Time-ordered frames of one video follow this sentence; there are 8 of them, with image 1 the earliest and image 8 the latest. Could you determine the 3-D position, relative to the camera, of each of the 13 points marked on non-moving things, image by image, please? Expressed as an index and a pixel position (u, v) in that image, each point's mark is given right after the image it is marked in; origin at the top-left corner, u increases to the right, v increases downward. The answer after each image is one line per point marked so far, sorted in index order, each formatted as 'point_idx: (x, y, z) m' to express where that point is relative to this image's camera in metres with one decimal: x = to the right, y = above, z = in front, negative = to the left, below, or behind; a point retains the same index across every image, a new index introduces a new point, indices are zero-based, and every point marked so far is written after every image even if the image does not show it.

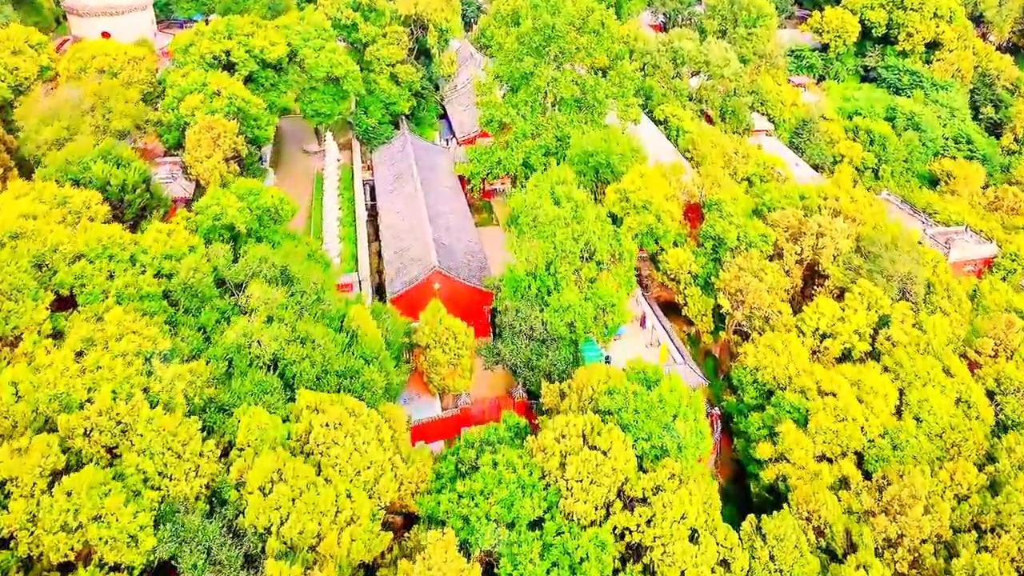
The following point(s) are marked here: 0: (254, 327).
0: (-5.5, -0.8, +17.3) m
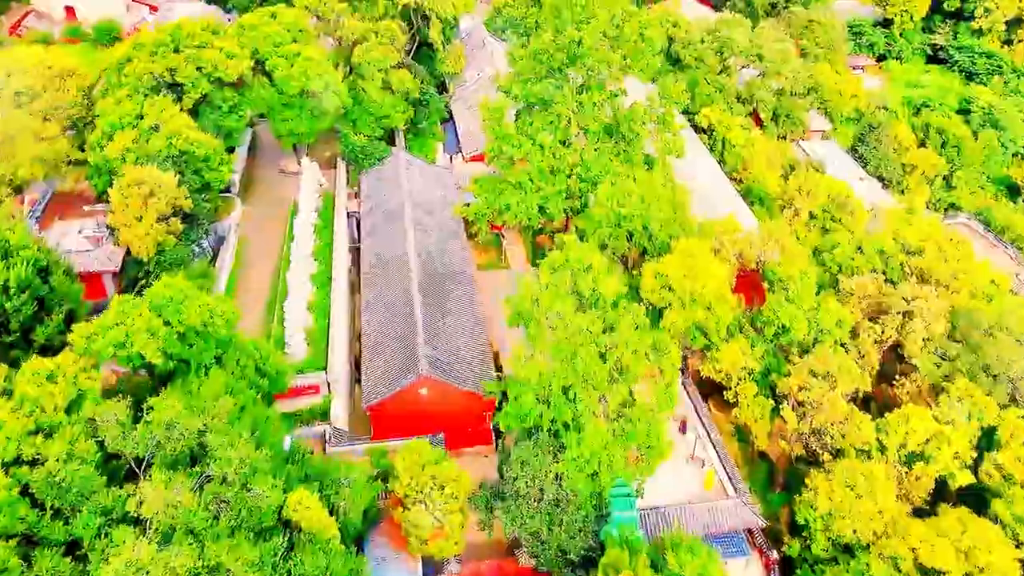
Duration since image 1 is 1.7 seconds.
0: (-5.6, -4.0, +12.1) m
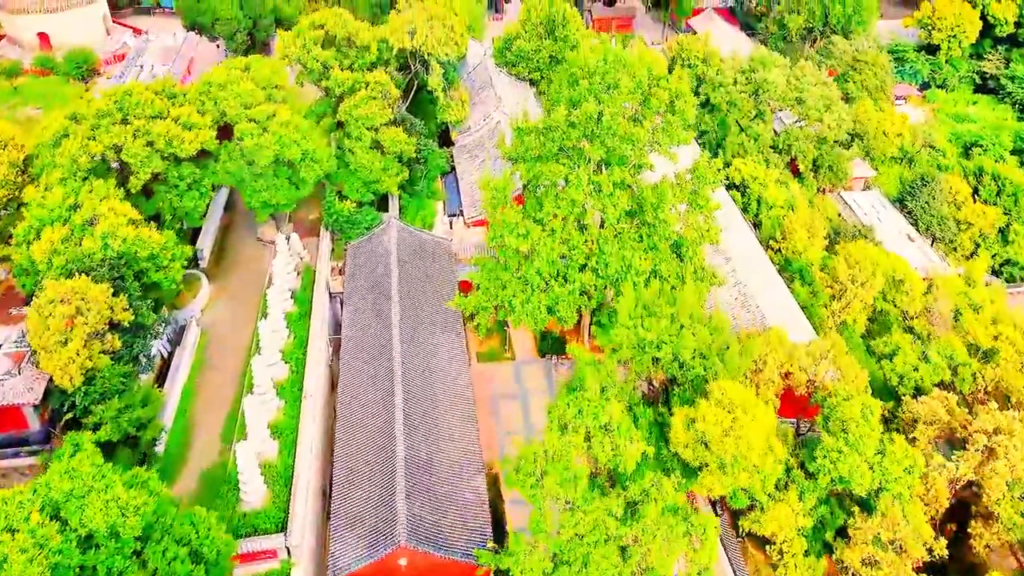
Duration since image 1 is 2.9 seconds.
0: (-5.8, -7.0, +8.6) m
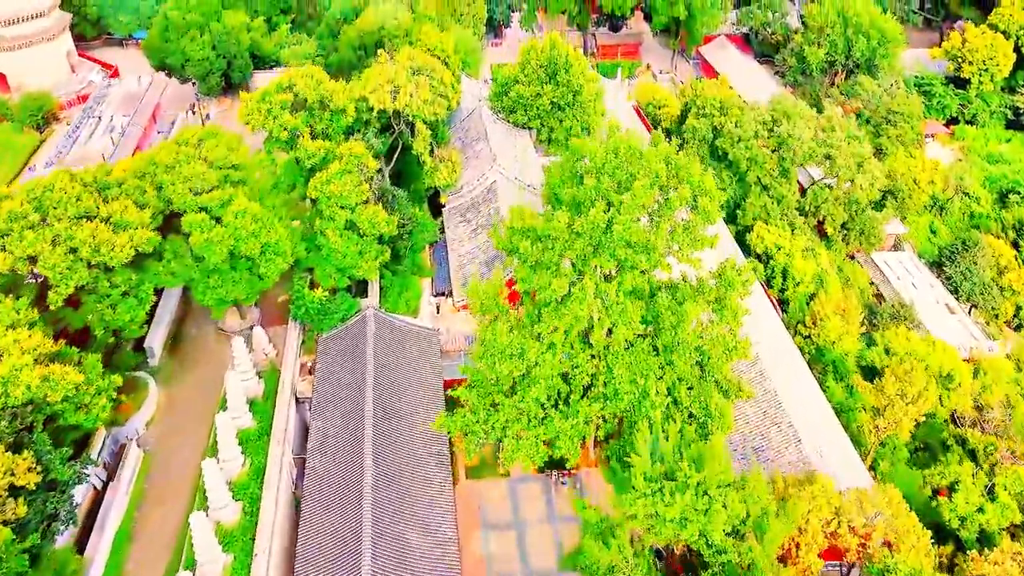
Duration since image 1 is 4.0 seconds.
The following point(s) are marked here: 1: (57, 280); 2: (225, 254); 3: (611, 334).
0: (-6.0, -9.9, +5.4) m
1: (-9.6, +0.2, +16.9) m
2: (-7.1, +0.9, +19.8) m
3: (+2.2, -1.0, +18.0) m
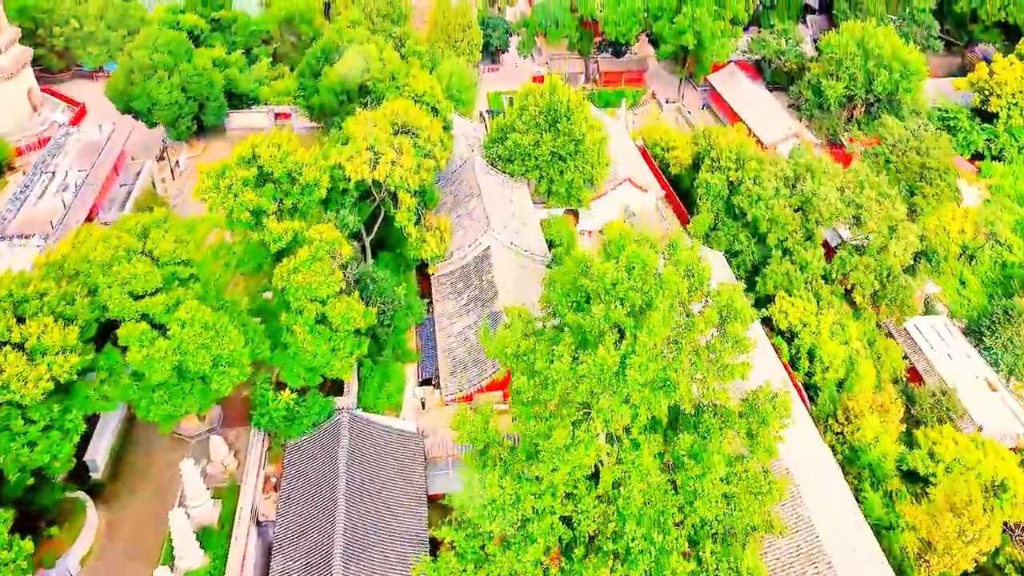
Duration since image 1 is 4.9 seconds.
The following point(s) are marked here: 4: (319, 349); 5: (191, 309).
0: (-6.1, -12.5, +2.5) m
1: (-9.7, -2.4, +14.1) m
2: (-7.2, -1.7, +17.0) m
3: (+2.0, -3.6, +15.1) m
4: (-4.8, -1.5, +19.8) m
5: (-6.9, -0.5, +17.2) m
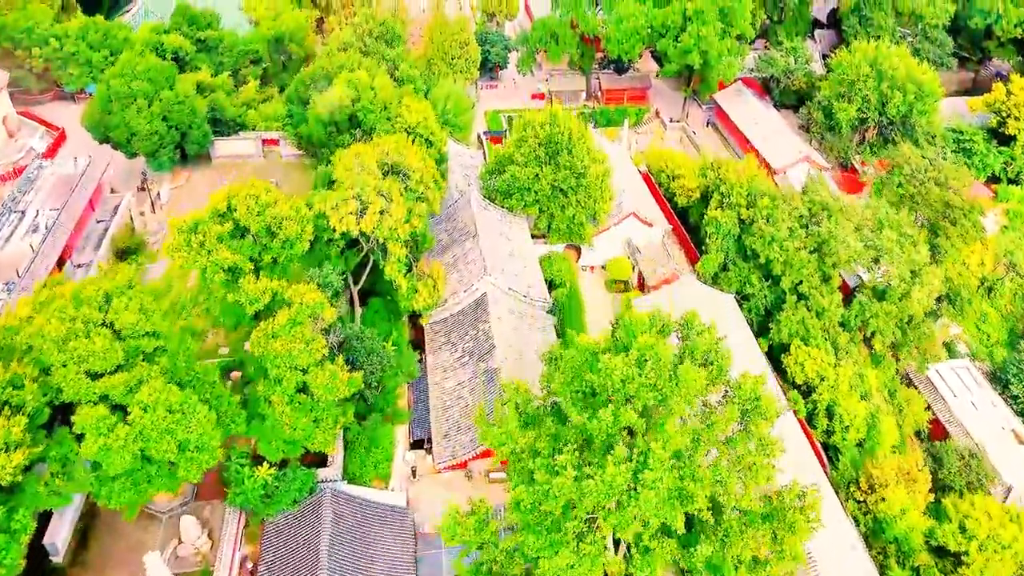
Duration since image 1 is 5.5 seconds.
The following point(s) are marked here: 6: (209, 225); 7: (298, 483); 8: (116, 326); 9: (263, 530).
0: (-6.2, -14.0, +0.9) m
1: (-9.8, -3.9, +12.4) m
2: (-7.3, -3.2, +15.4) m
3: (+2.0, -5.1, +13.5) m
4: (-4.8, -3.0, +18.2) m
5: (-6.9, -2.0, +15.6) m
6: (-7.1, +1.5, +18.7) m
7: (-5.1, -4.5, +18.8) m
8: (-7.9, -0.8, +16.0) m
9: (-5.8, -5.6, +18.7) m
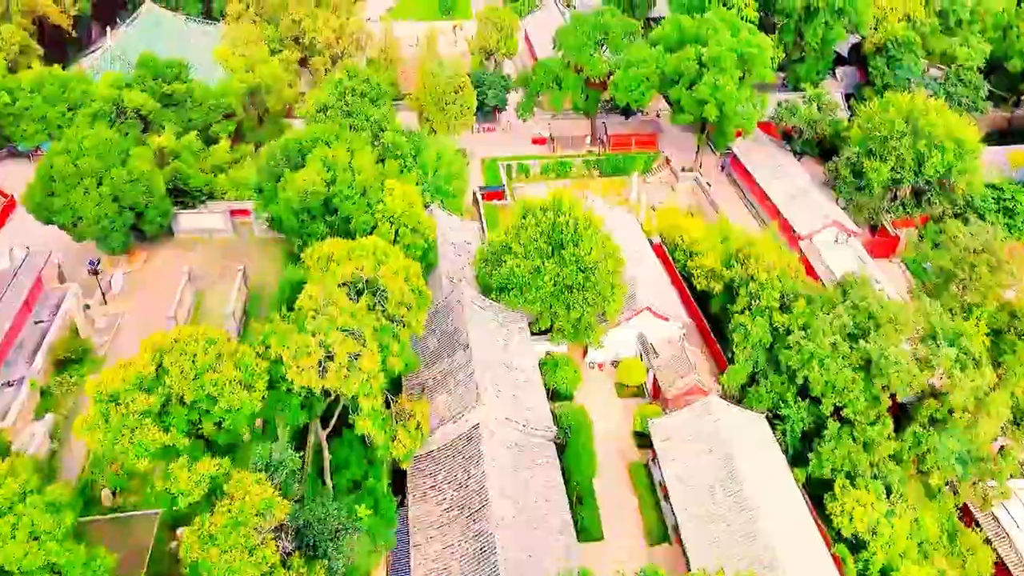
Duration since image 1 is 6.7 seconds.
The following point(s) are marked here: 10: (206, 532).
0: (-6.3, -17.5, -2.7) m
1: (-9.8, -7.3, +8.9) m
2: (-7.3, -6.7, +11.8) m
3: (+1.9, -8.6, +9.9) m
4: (-4.9, -6.5, +14.6) m
5: (-7.0, -5.5, +12.0) m
6: (-7.1, -2.0, +15.1) m
7: (-5.1, -7.9, +15.2) m
8: (-8.0, -4.2, +12.4) m
9: (-5.9, -9.1, +15.1) m
10: (-5.5, -4.4, +14.4) m
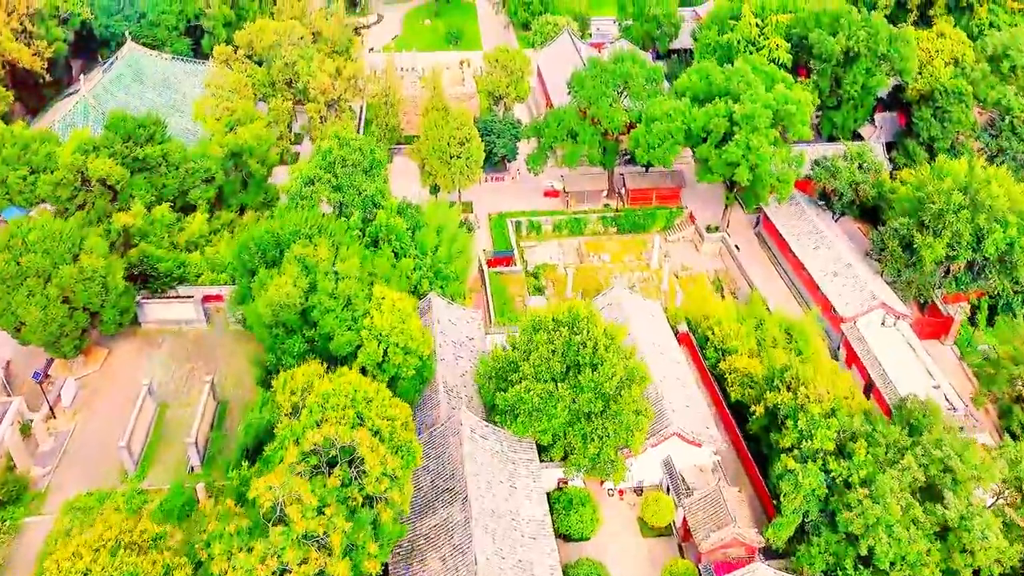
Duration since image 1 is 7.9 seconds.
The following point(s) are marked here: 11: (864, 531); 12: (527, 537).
0: (-6.6, -20.9, -6.2) m
1: (-9.9, -10.7, +5.3) m
2: (-7.4, -10.1, +8.2) m
3: (+1.8, -12.1, +6.2) m
4: (-4.9, -9.9, +11.0) m
5: (-7.0, -8.9, +8.5) m
6: (-7.1, -5.4, +11.6) m
7: (-5.1, -11.4, +11.6) m
8: (-7.9, -7.6, +8.9) m
9: (-5.9, -12.5, +11.6) m
10: (-5.4, -7.8, +10.8) m
11: (+8.3, -5.7, +18.9) m
12: (+0.4, -6.1, +19.8) m
